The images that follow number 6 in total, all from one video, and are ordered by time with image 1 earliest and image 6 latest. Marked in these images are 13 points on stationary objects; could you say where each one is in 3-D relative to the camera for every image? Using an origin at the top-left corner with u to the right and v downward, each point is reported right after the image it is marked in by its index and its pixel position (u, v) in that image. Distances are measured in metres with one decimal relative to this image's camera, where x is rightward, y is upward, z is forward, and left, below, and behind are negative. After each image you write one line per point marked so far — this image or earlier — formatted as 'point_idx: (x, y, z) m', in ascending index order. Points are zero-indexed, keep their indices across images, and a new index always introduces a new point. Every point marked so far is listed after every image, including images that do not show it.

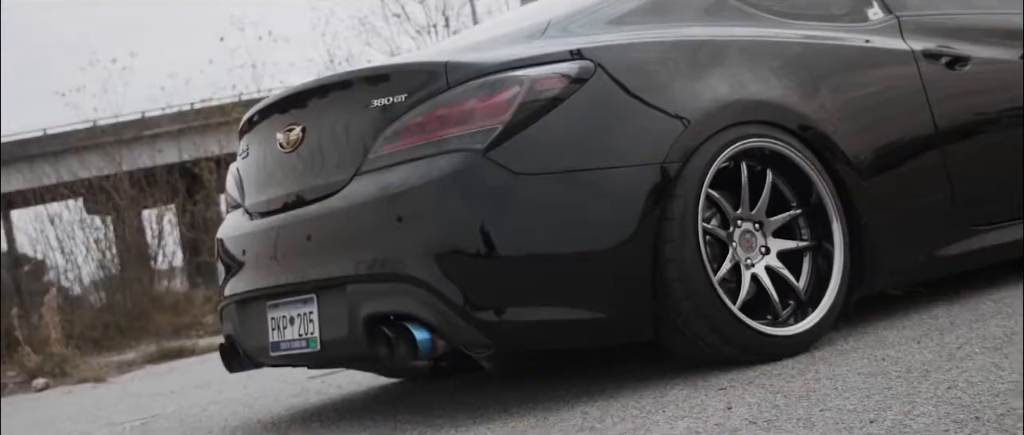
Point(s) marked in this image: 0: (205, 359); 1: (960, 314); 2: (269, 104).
0: (-1.1, -0.5, +5.9) m
1: (+0.8, -0.2, +3.0) m
2: (-0.5, +0.2, +3.3) m
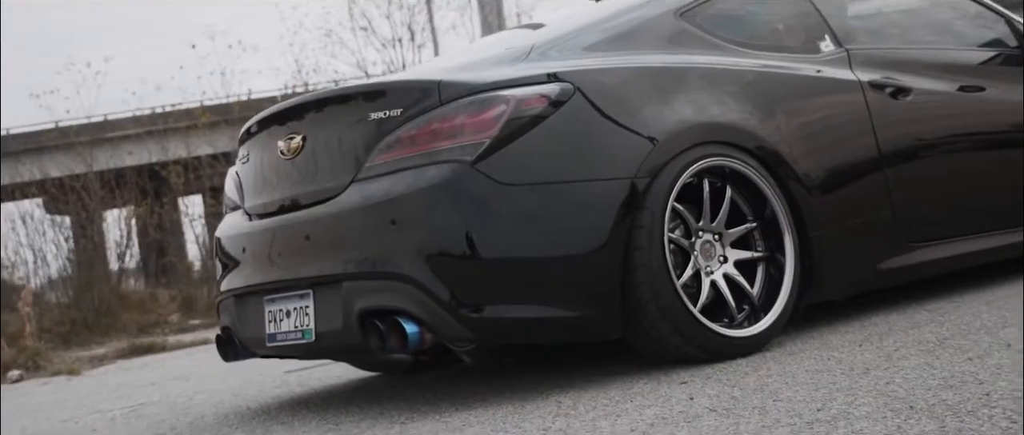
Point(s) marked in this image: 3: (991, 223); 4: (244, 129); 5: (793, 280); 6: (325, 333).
0: (-1.3, -0.5, +6.1) m
1: (+0.8, -0.2, +3.3) m
2: (-0.5, +0.2, +3.6) m
3: (+1.2, 0.0, +4.0) m
4: (-0.6, +0.2, +3.7) m
5: (+0.6, -0.1, +3.4) m
6: (-0.4, -0.2, +3.2) m
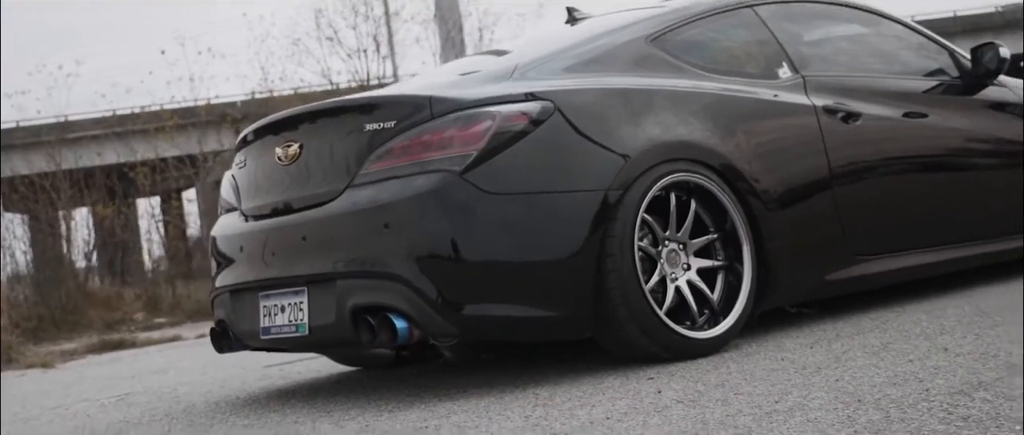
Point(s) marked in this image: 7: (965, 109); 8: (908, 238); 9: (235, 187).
0: (-1.4, -0.5, +6.3) m
1: (+0.7, -0.2, +3.6) m
2: (-0.6, +0.2, +3.8) m
3: (+1.2, -0.1, +4.3) m
4: (-0.7, +0.2, +3.9) m
5: (+0.6, -0.2, +3.7) m
6: (-0.4, -0.2, +3.5) m
7: (+1.3, +0.3, +4.5) m
8: (+1.1, 0.0, +4.2) m
9: (-0.7, +0.1, +3.9) m
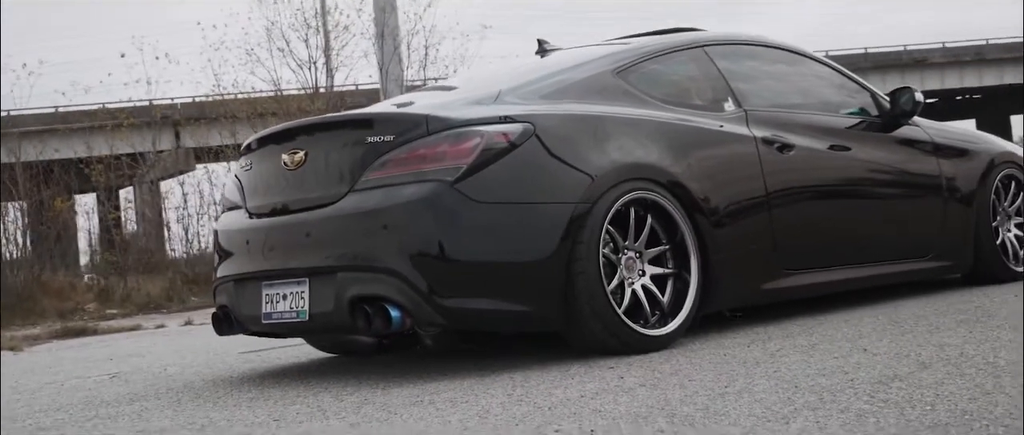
0: (-1.7, -0.5, +6.7) m
1: (+0.7, -0.3, +4.2) m
2: (-0.6, +0.2, +4.3) m
3: (+1.1, -0.1, +4.9) m
4: (-0.7, +0.2, +4.4) m
5: (+0.5, -0.2, +4.2) m
6: (-0.5, -0.2, +3.9) m
7: (+1.2, +0.2, +5.1) m
8: (+1.0, -0.1, +4.8) m
9: (-0.7, +0.1, +4.4) m
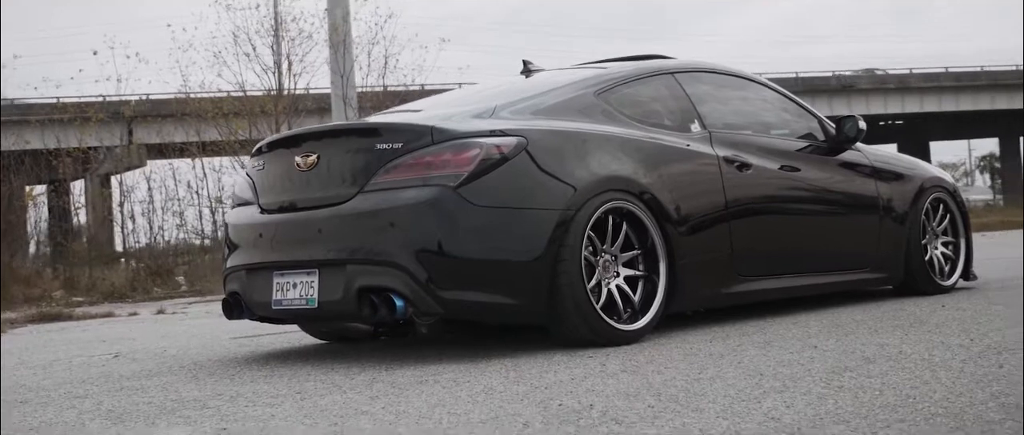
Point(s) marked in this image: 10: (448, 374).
0: (-1.8, -0.5, +7.1) m
1: (+0.6, -0.3, +4.6) m
2: (-0.7, +0.2, +4.7) m
3: (+1.0, -0.2, +5.4) m
4: (-0.8, +0.2, +4.8) m
5: (+0.4, -0.2, +4.7) m
6: (-0.5, -0.2, +4.3) m
7: (+1.1, +0.2, +5.6) m
8: (+0.9, -0.2, +5.3) m
9: (-0.8, +0.1, +4.8) m
10: (-0.2, -0.4, +4.0) m
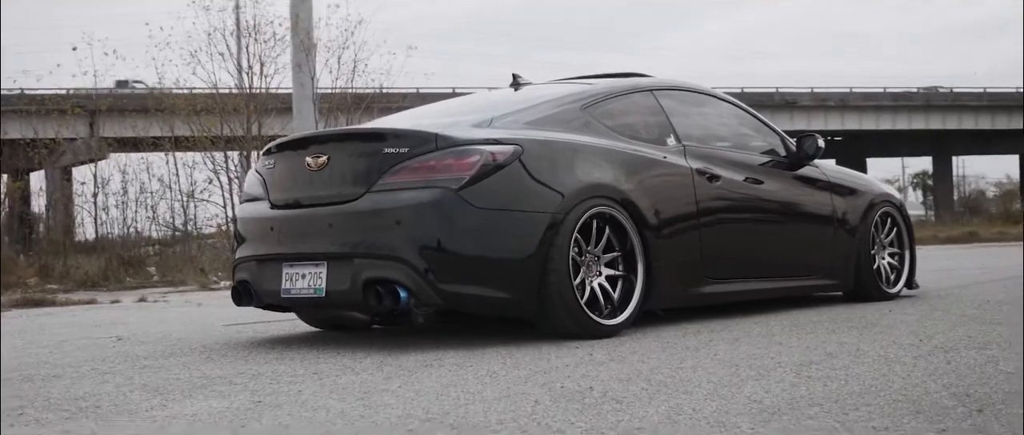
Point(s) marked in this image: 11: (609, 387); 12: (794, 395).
0: (-2.0, -0.4, +7.4) m
1: (+0.6, -0.3, +5.1) m
2: (-0.7, +0.2, +5.1) m
3: (+0.9, -0.2, +5.8) m
4: (-0.8, +0.2, +5.2) m
5: (+0.4, -0.2, +5.1) m
6: (-0.5, -0.2, +4.7) m
7: (+1.0, +0.1, +6.1) m
8: (+0.8, -0.2, +5.7) m
9: (-0.8, +0.1, +5.1) m
10: (-0.2, -0.4, +4.4) m
11: (+0.2, -0.4, +3.7) m
12: (+0.6, -0.4, +3.6) m
